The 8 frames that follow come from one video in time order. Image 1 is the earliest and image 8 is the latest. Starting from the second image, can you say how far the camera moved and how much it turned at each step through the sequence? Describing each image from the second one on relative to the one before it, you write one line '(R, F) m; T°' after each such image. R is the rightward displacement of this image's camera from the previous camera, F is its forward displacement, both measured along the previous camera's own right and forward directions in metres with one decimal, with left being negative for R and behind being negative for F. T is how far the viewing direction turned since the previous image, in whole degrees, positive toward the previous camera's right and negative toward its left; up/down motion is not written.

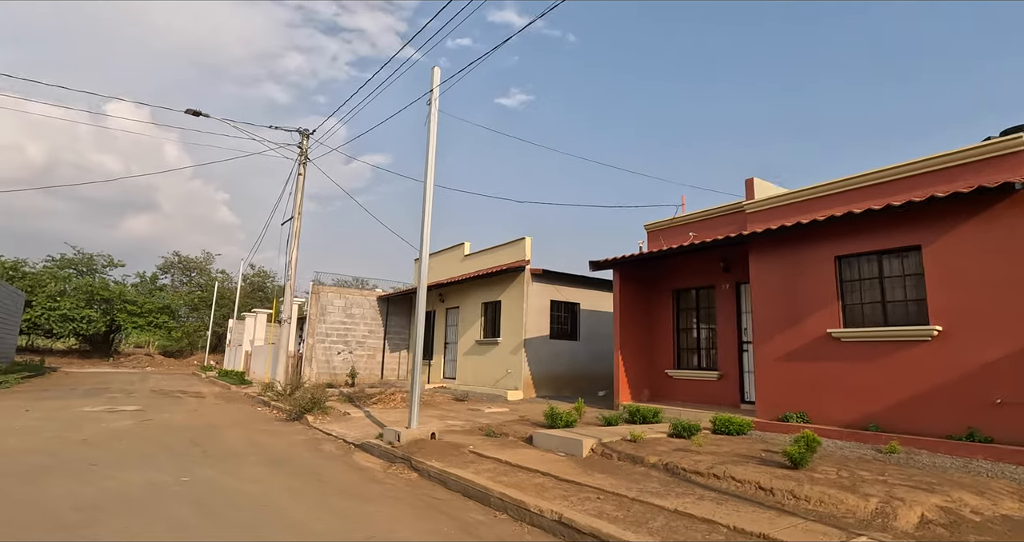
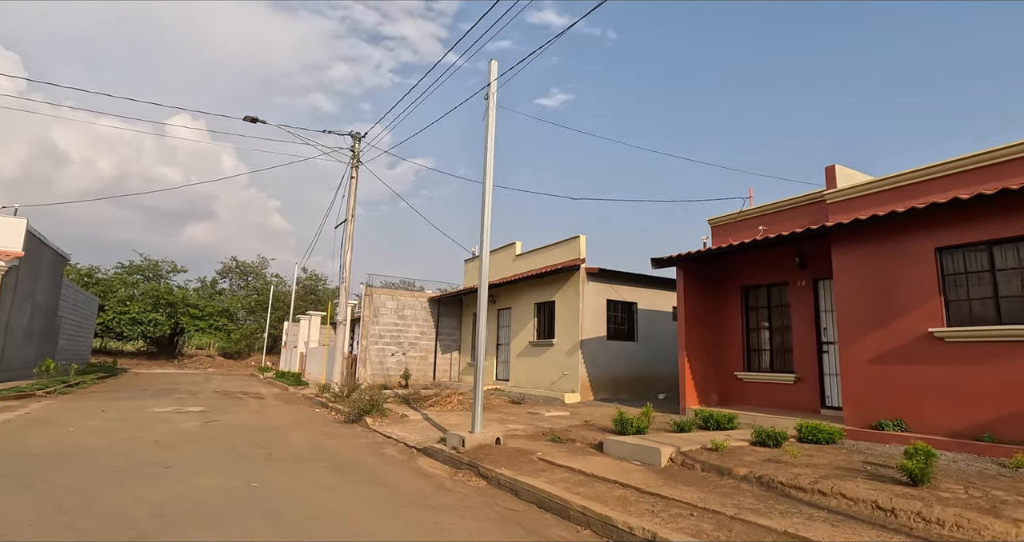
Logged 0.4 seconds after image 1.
(-0.3, +0.3) m; -5°
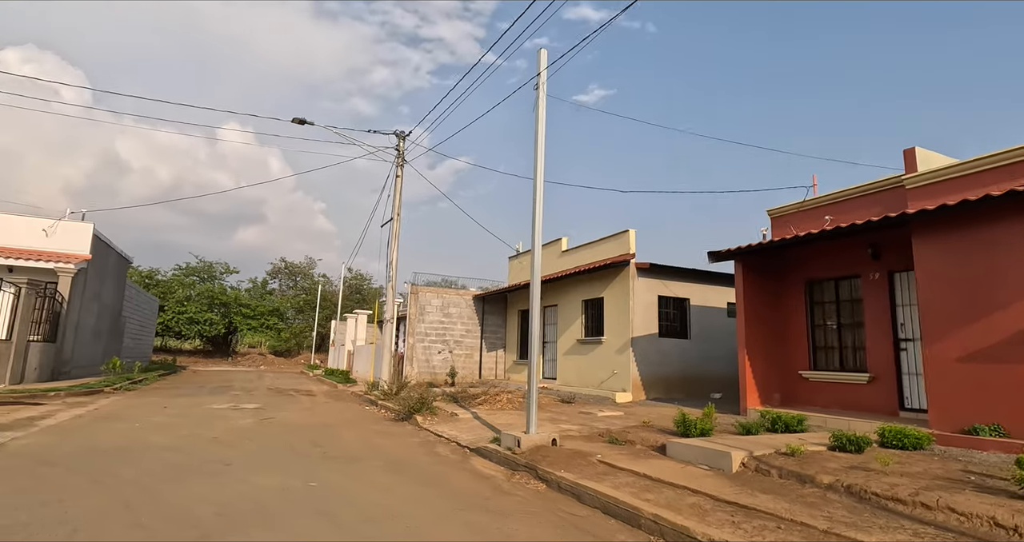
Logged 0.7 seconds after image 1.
(-0.2, +0.3) m; -4°
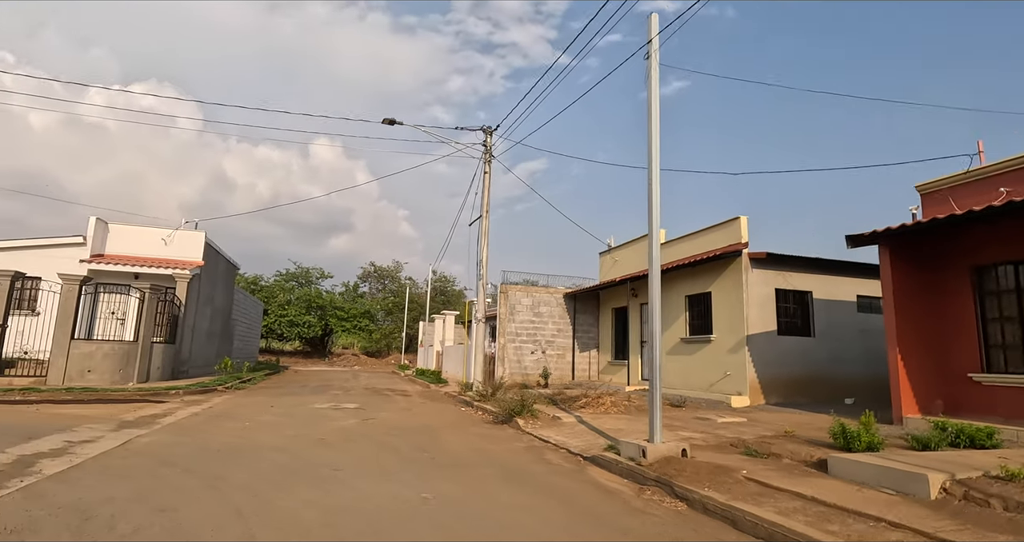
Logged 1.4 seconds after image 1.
(-0.5, +0.7) m; -8°
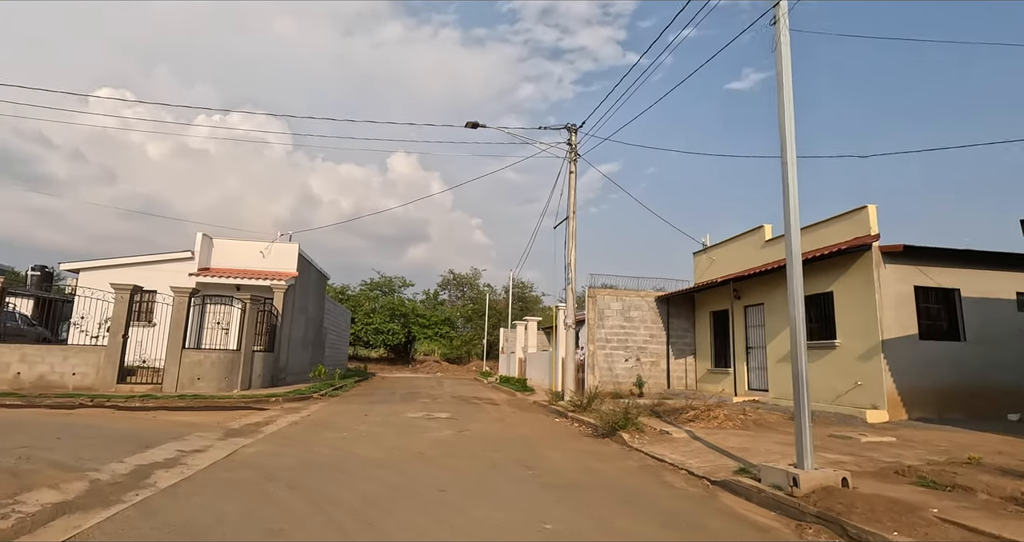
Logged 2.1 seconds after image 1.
(-0.5, +0.7) m; -8°
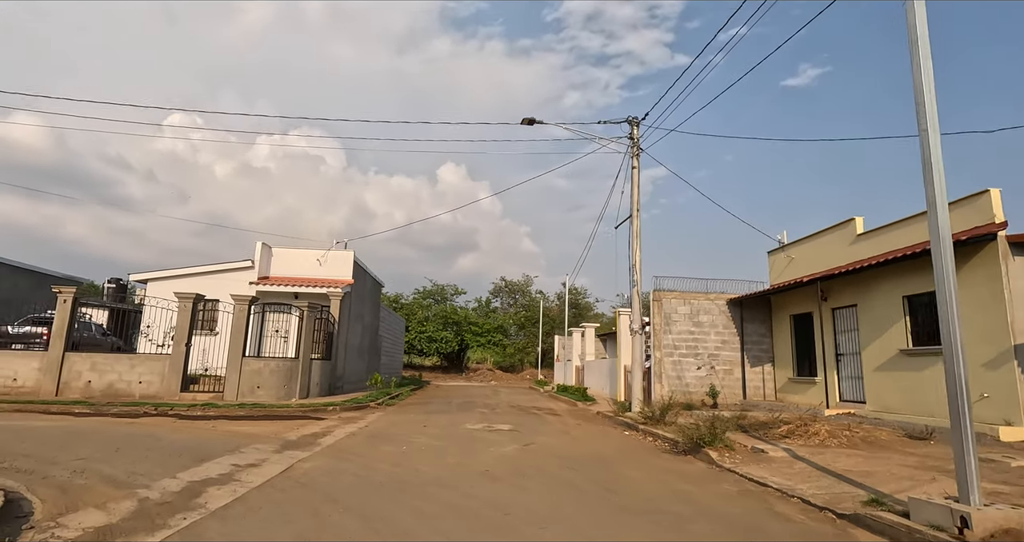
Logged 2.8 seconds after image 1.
(-0.3, +0.8) m; -5°
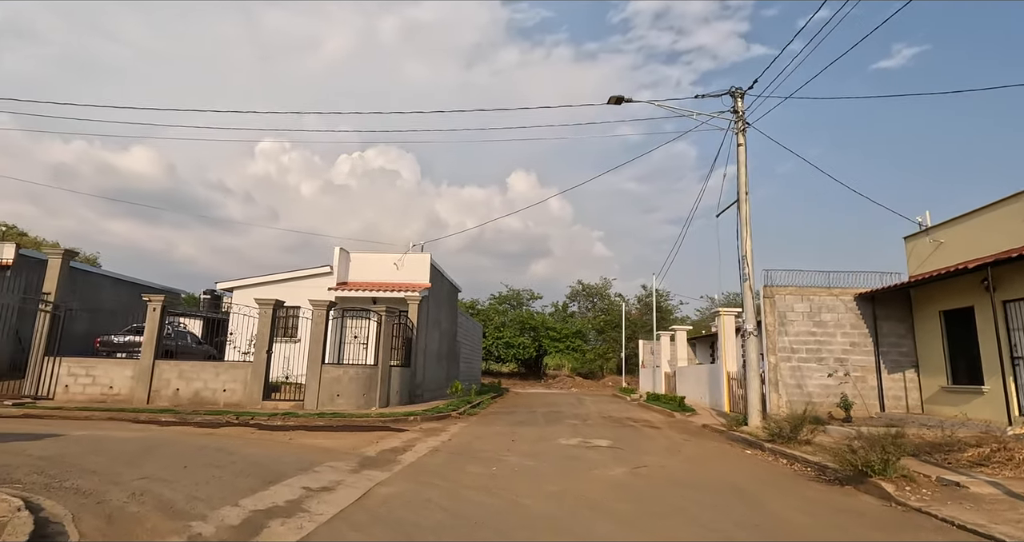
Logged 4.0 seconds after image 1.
(-0.5, +1.4) m; -8°
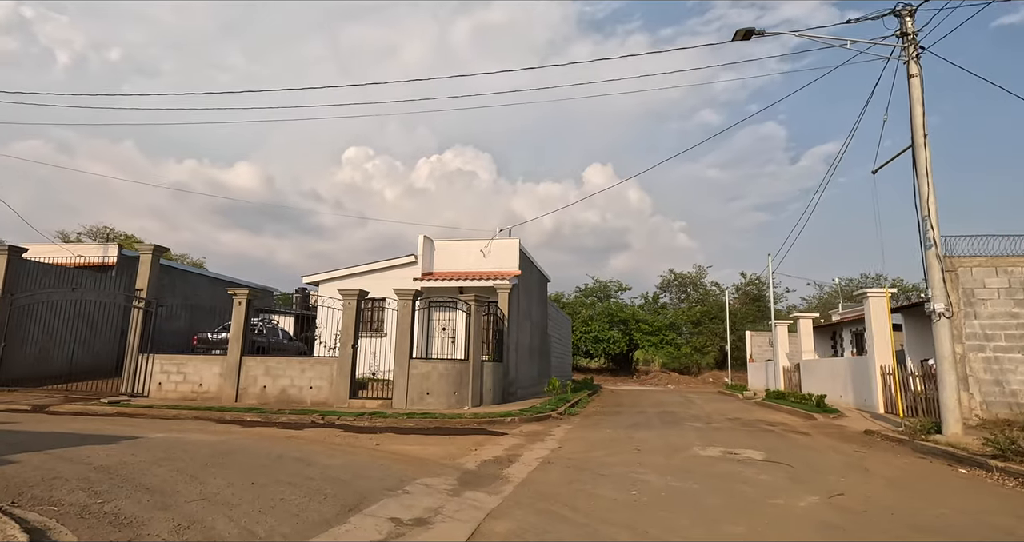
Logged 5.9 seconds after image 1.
(-0.7, +2.0) m; -8°
